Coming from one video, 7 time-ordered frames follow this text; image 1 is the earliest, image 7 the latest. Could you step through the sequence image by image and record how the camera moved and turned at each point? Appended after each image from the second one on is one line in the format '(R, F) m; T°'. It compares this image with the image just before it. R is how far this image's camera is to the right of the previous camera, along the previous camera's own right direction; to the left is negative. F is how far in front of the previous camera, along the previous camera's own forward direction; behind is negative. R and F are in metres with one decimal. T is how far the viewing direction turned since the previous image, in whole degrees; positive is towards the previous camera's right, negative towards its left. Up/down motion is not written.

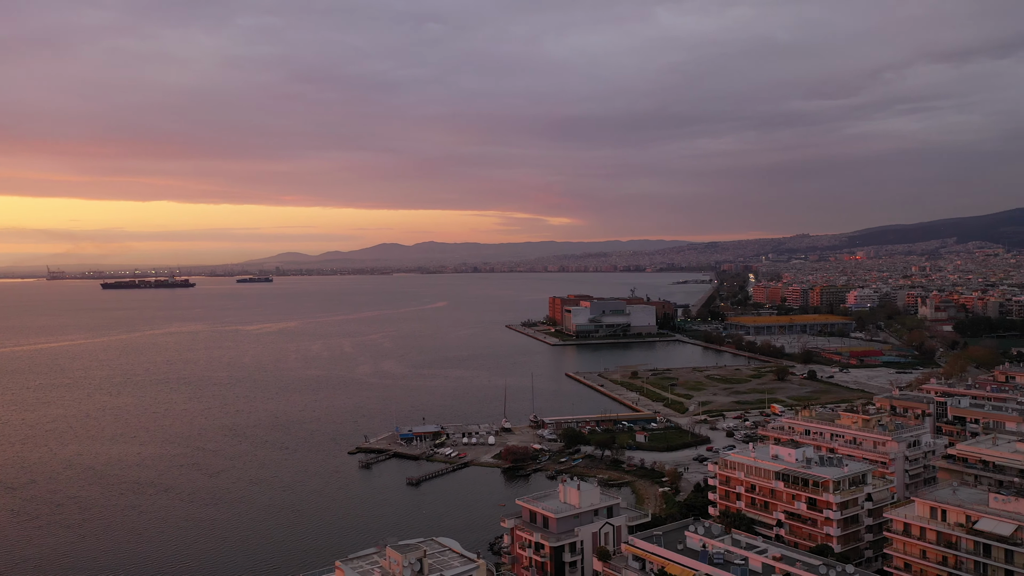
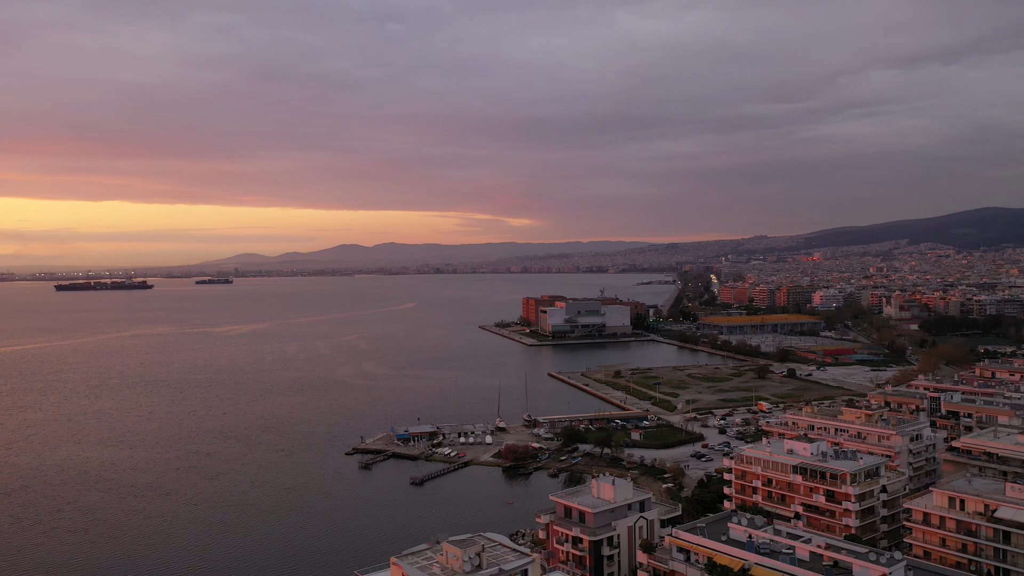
(-0.4, 0.0) m; +2°
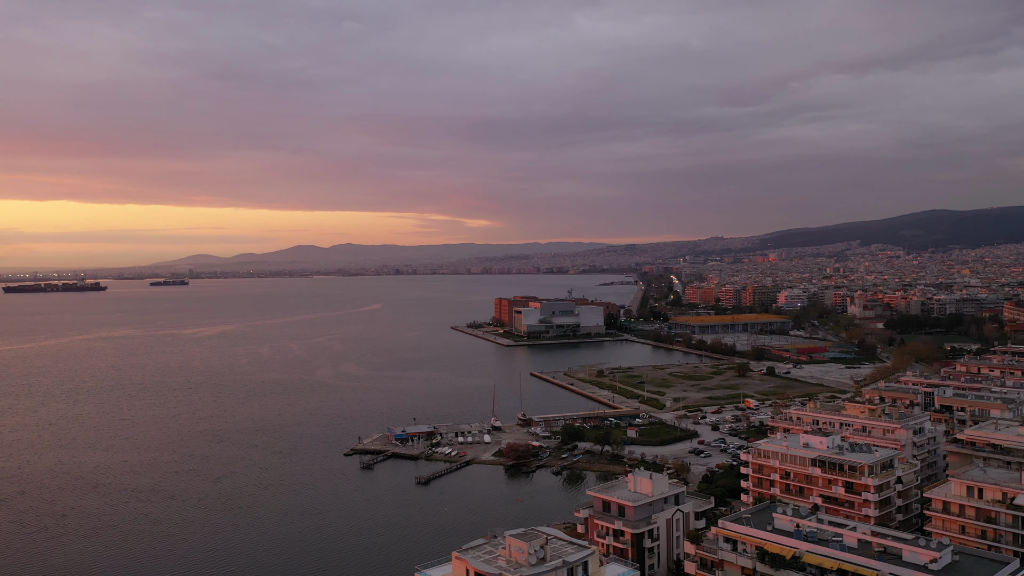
(-0.5, -0.1) m; +3°
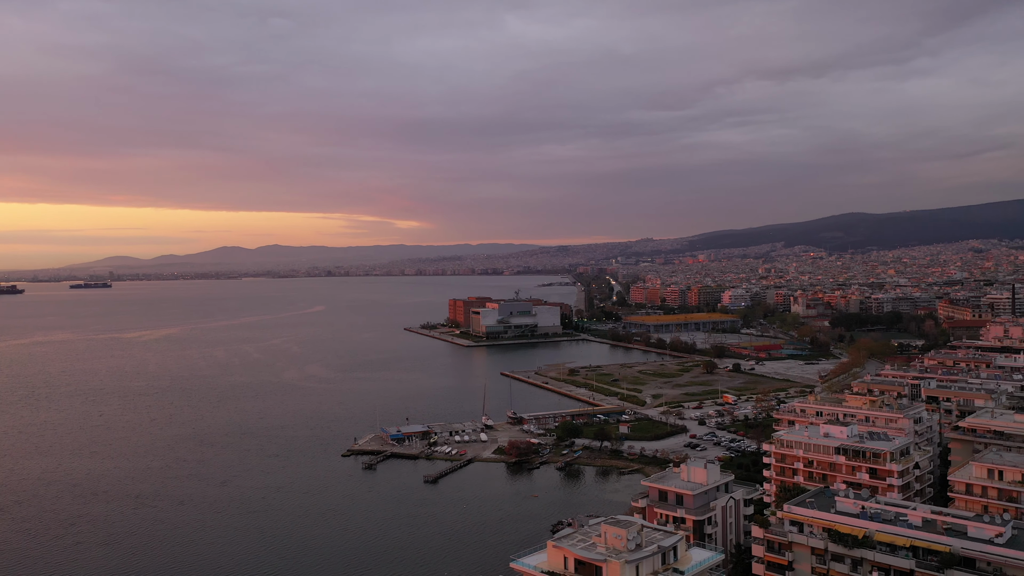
(-0.7, -0.1) m; +4°
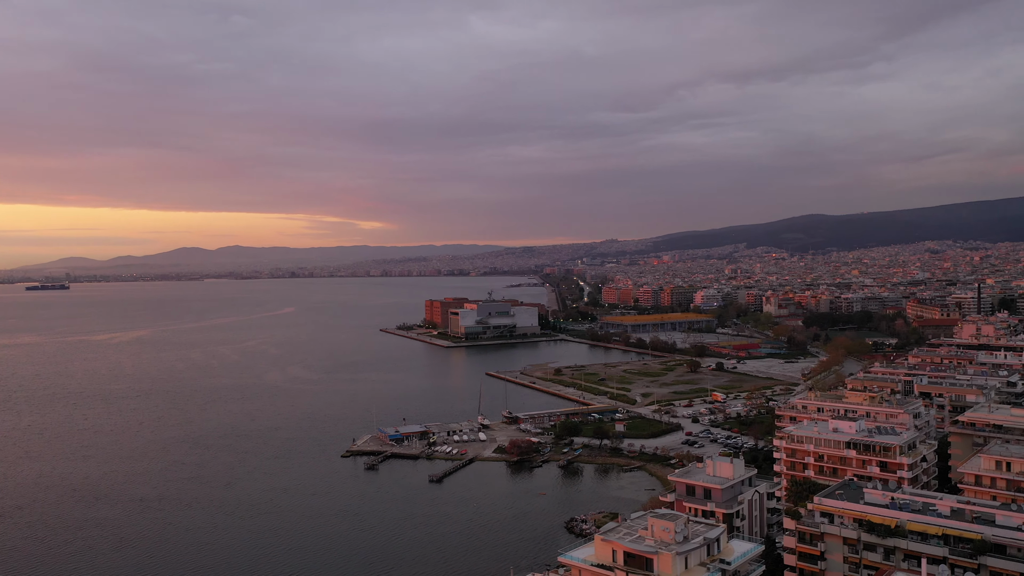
(-0.4, -0.1) m; +2°
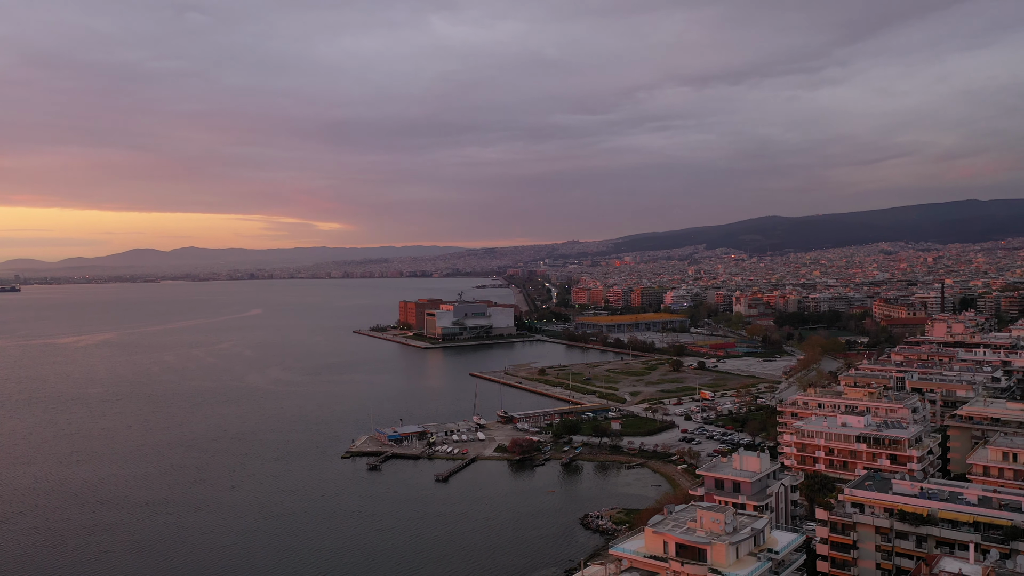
(-0.4, -0.1) m; +2°
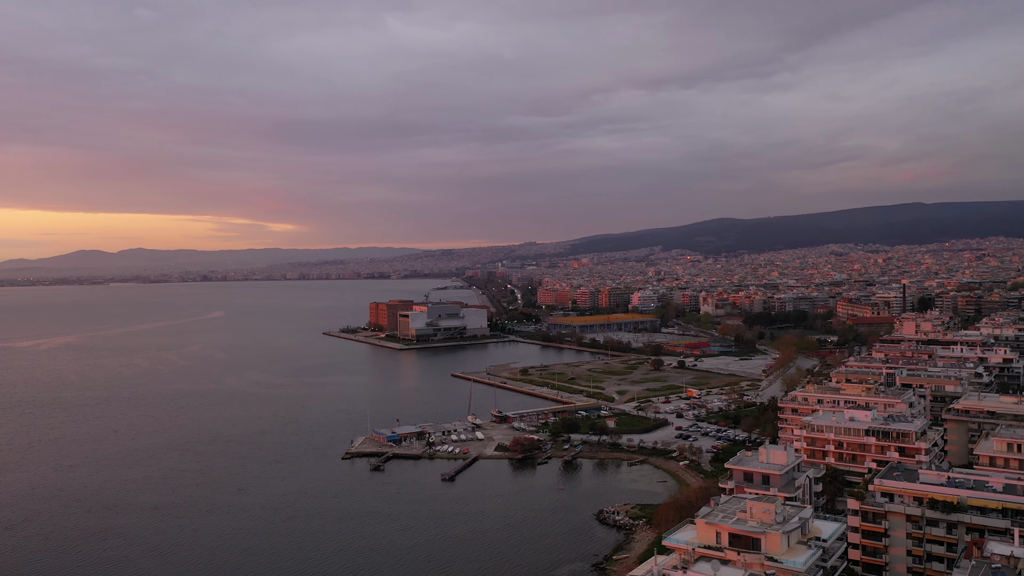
(-0.5, -0.1) m; +3°
